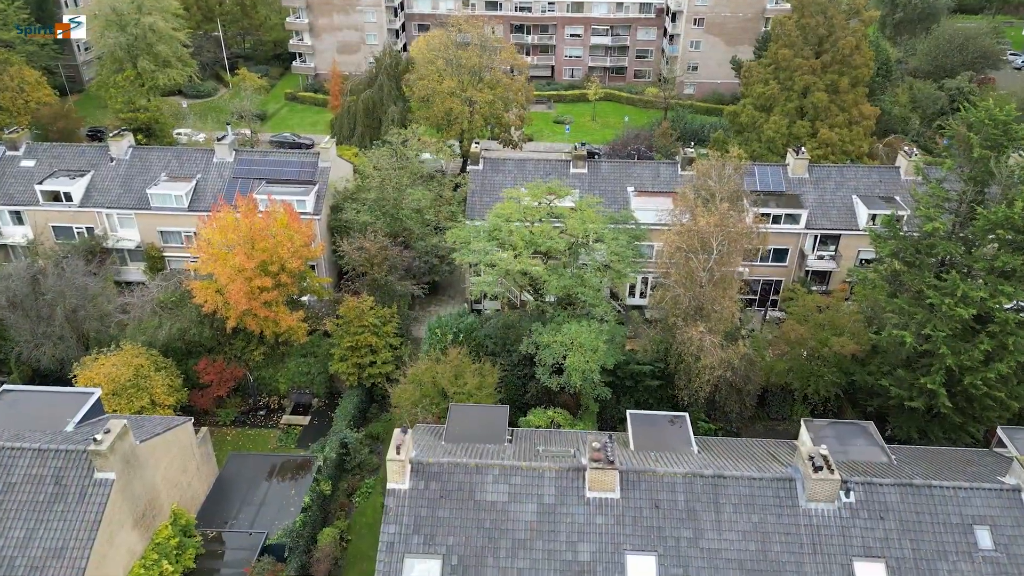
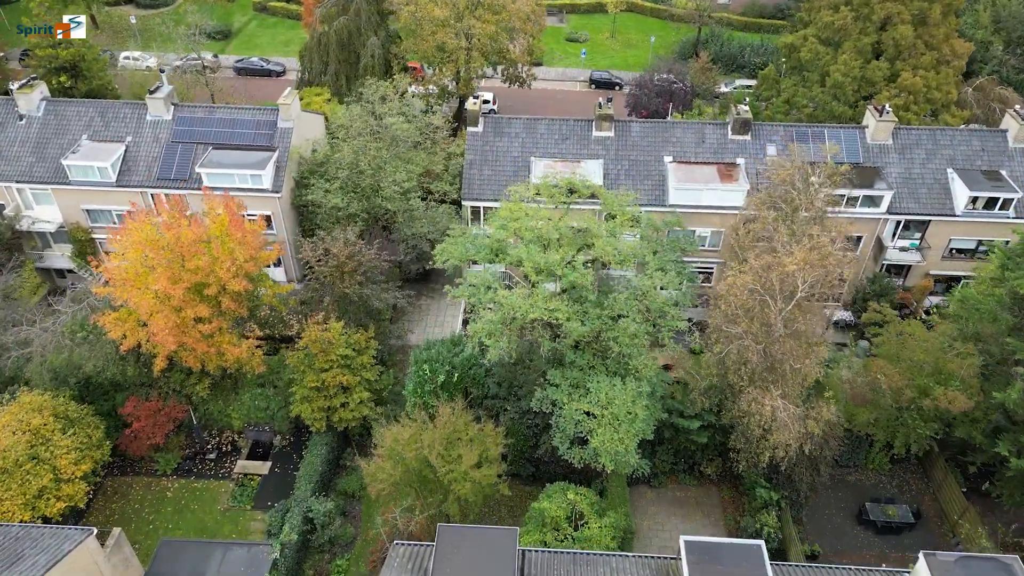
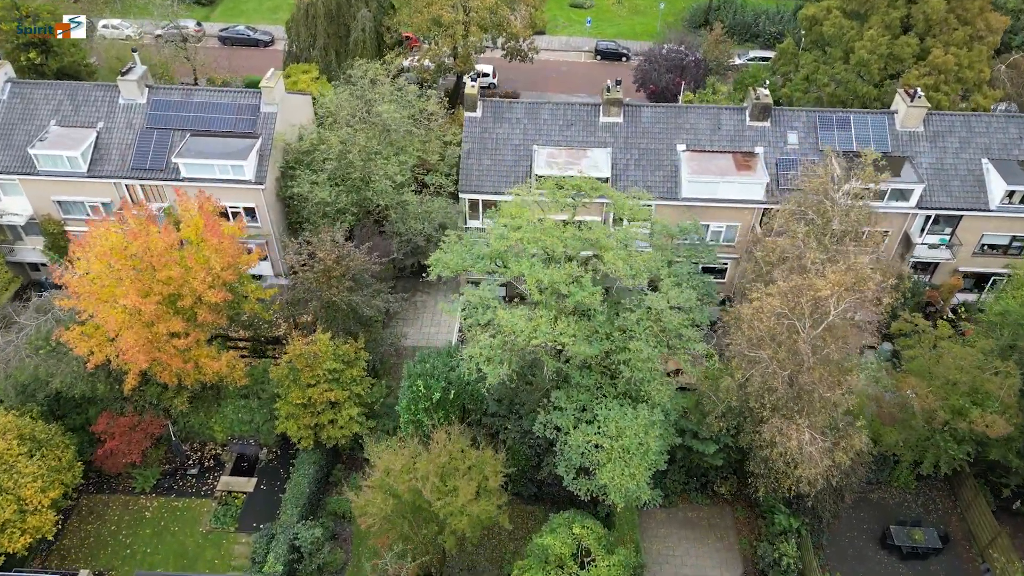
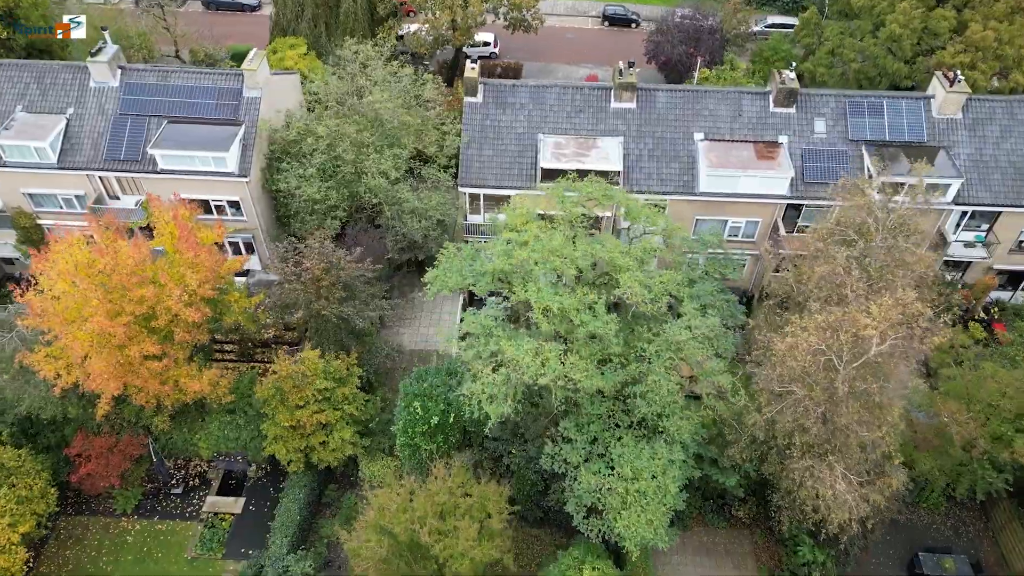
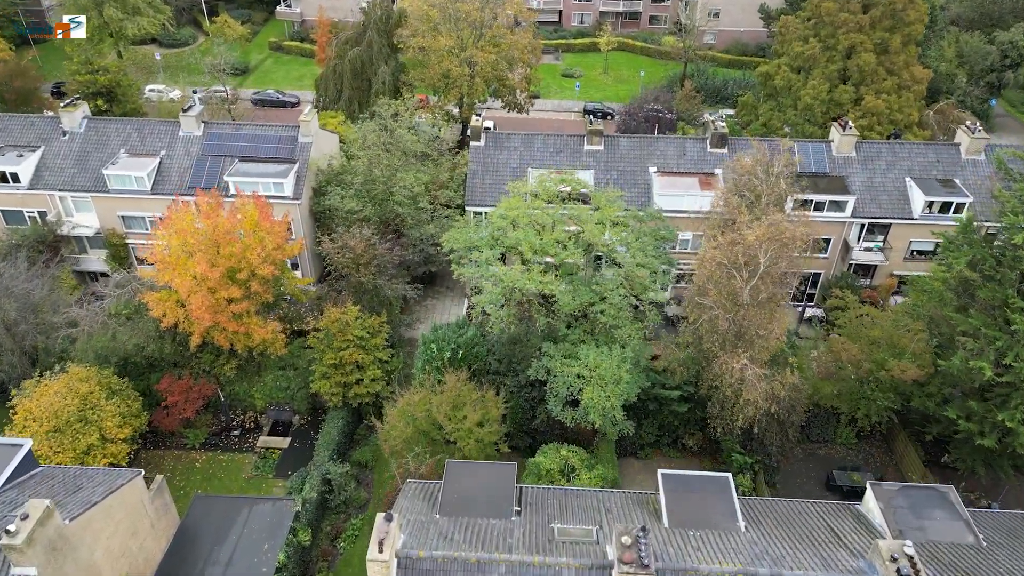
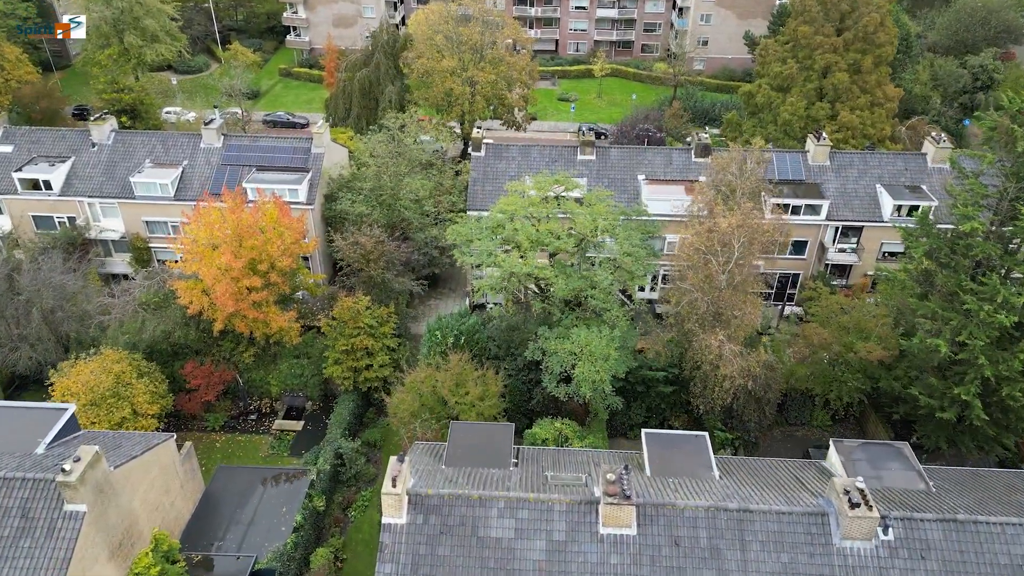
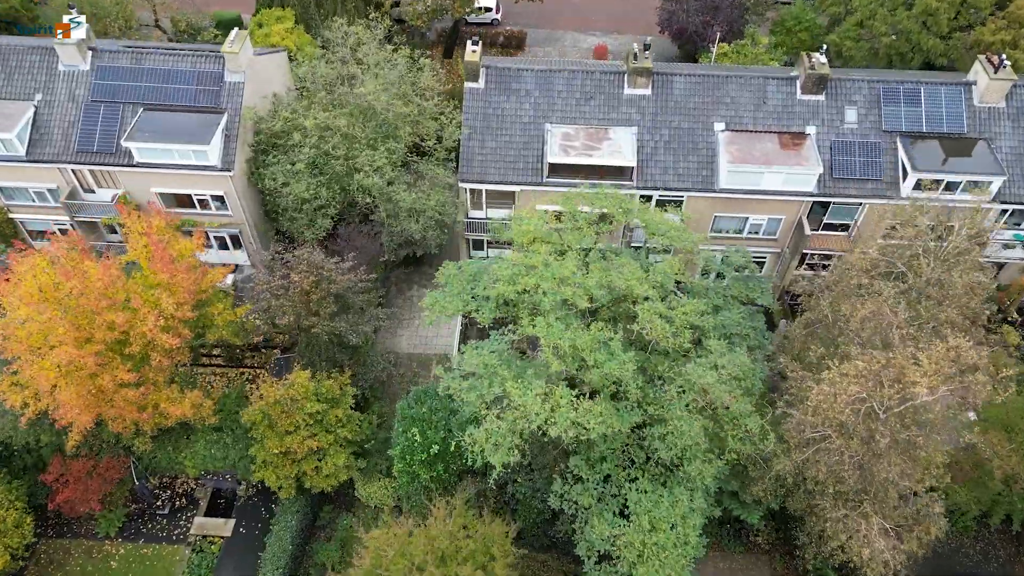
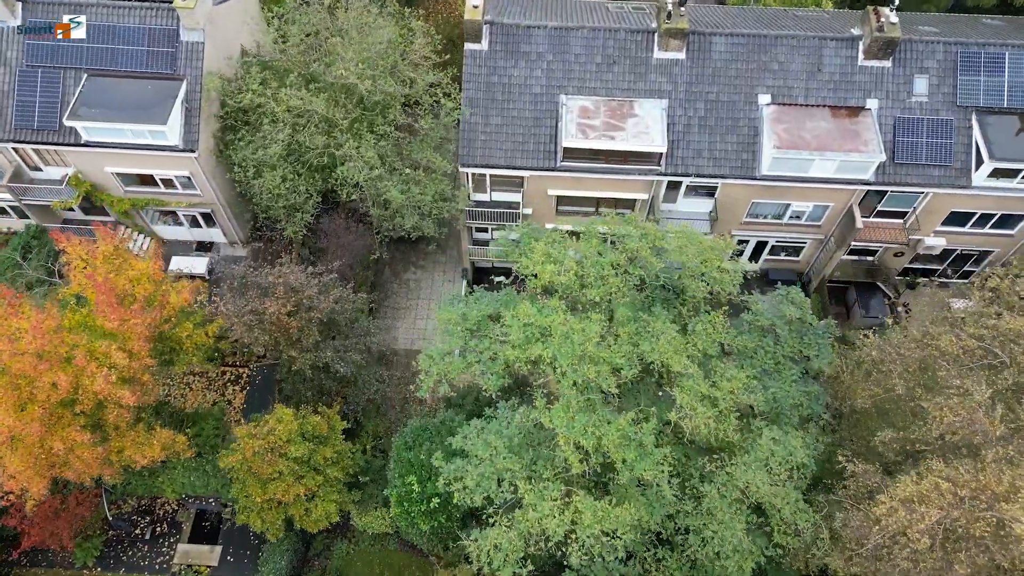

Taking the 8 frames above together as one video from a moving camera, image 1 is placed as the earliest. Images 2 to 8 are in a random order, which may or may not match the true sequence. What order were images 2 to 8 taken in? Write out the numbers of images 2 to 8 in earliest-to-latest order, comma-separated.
6, 5, 2, 3, 4, 7, 8
